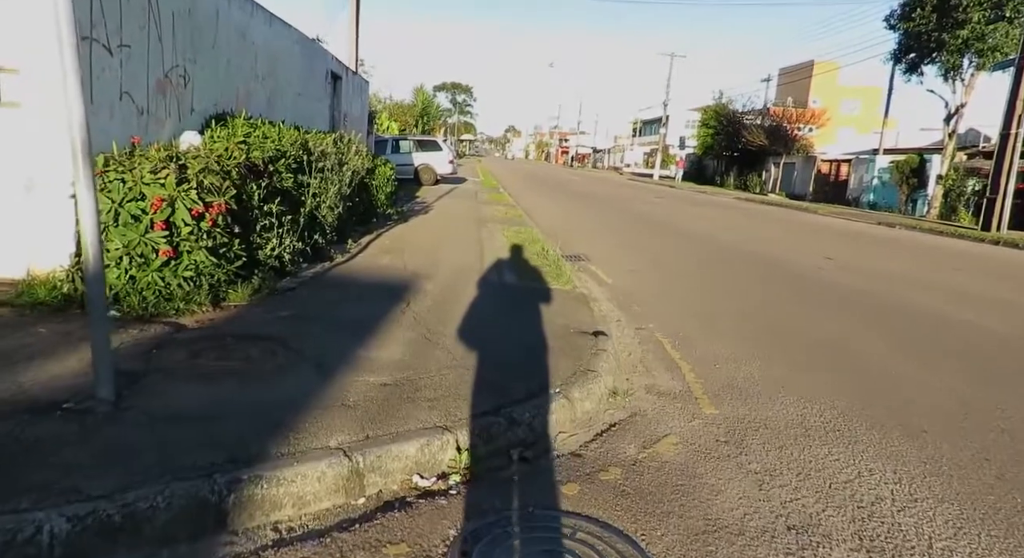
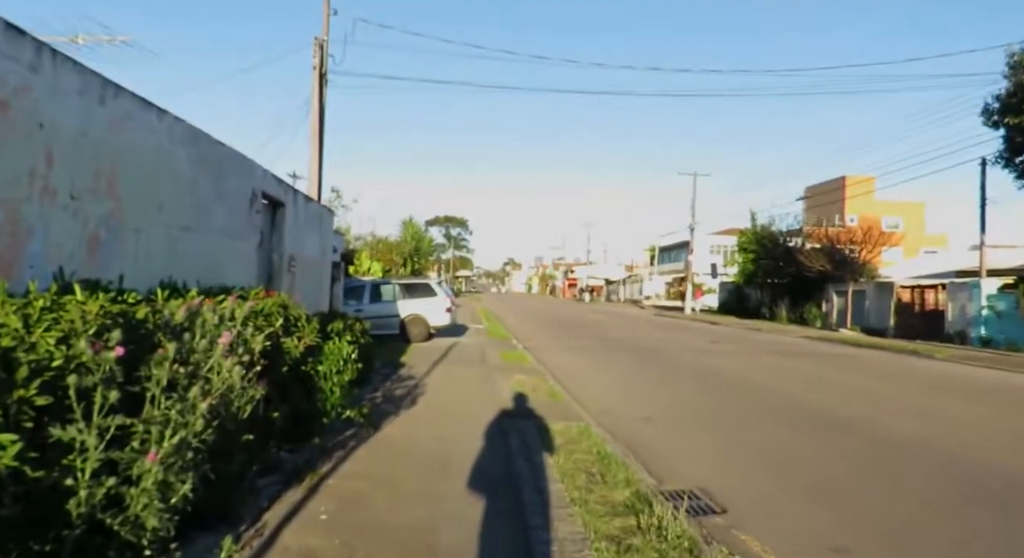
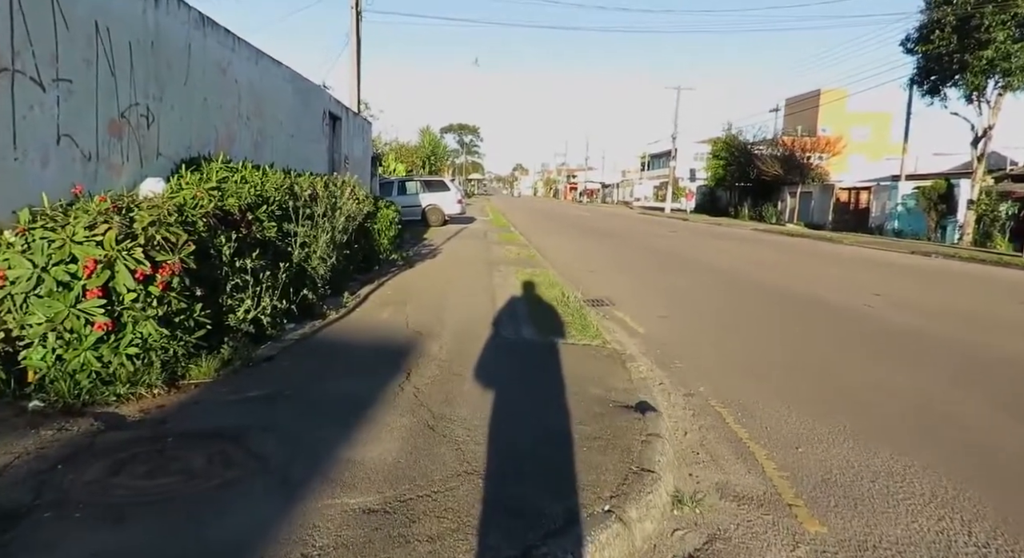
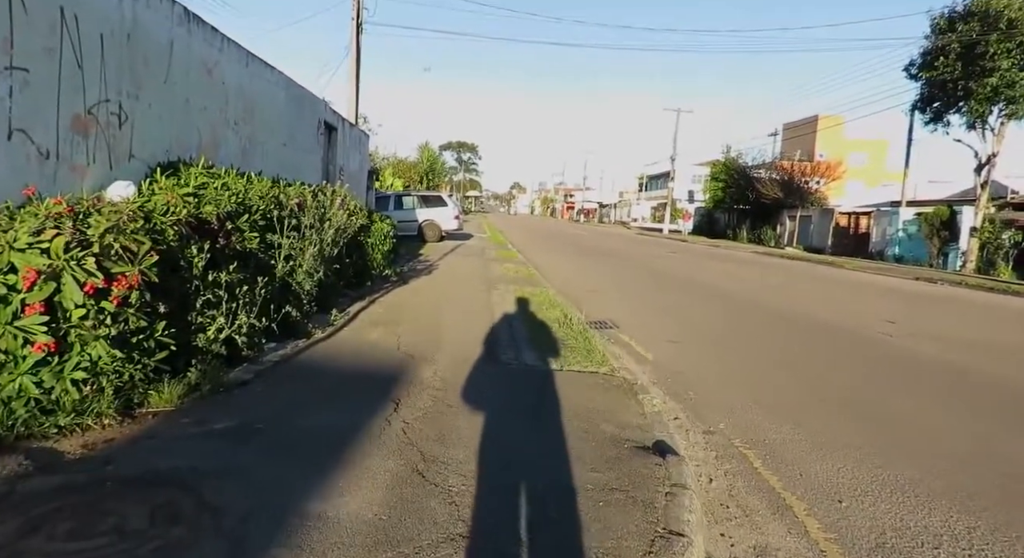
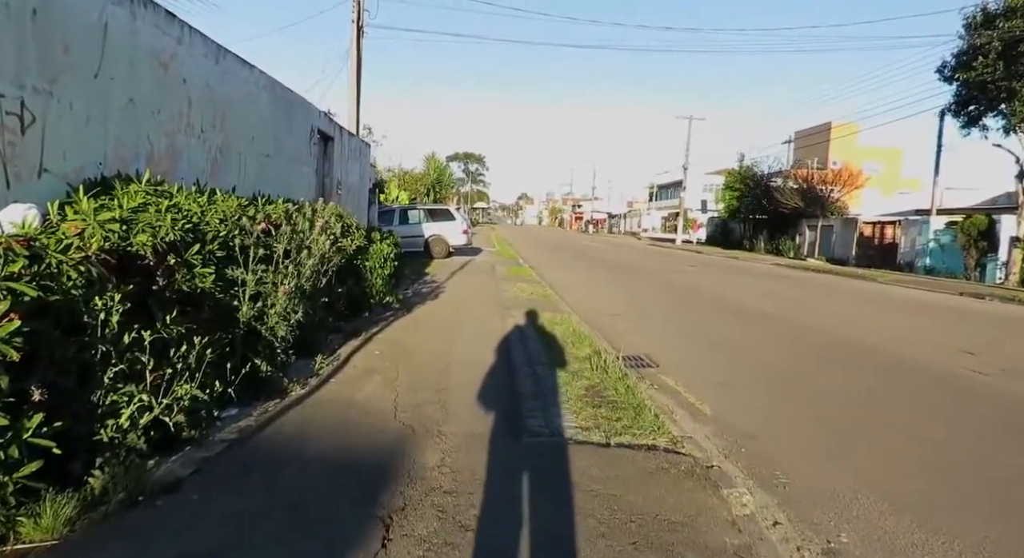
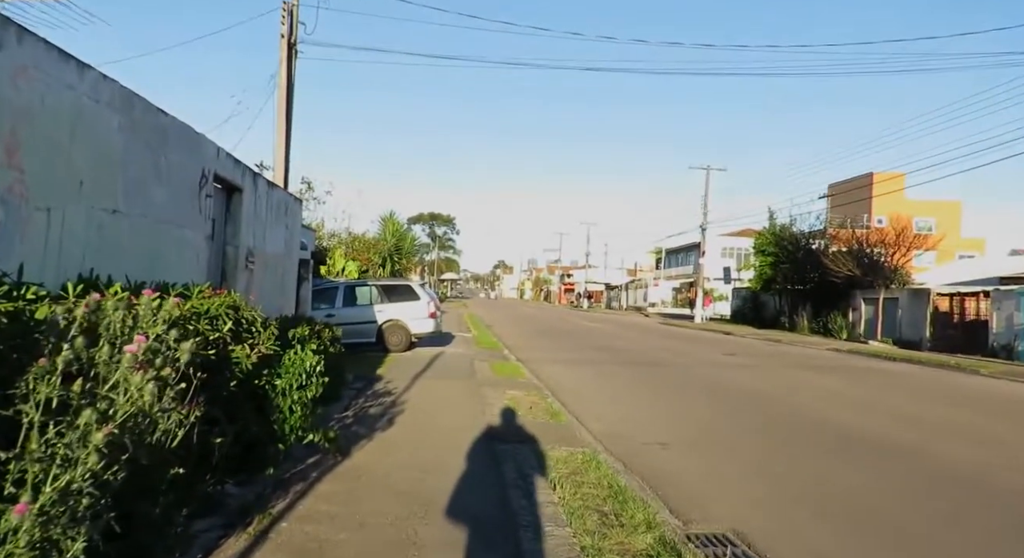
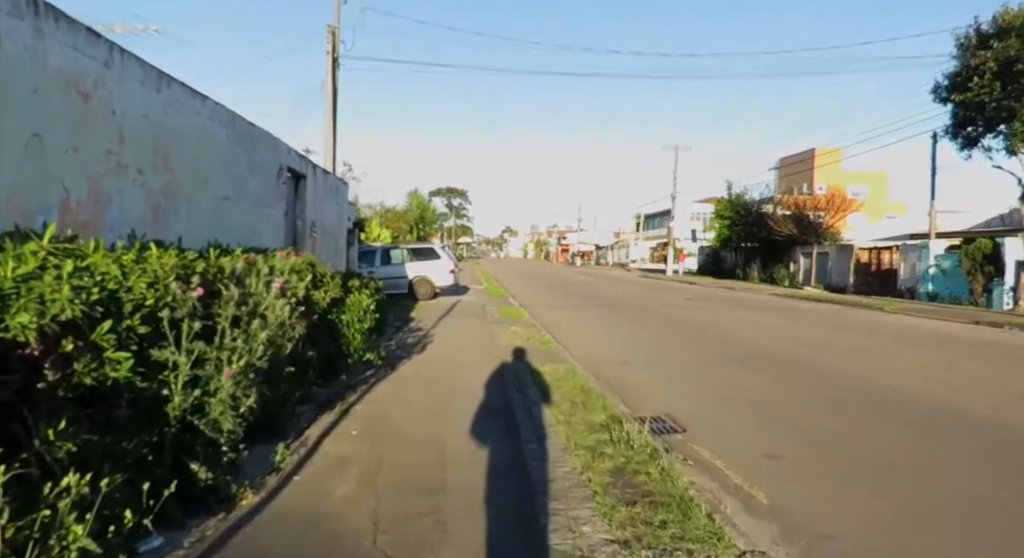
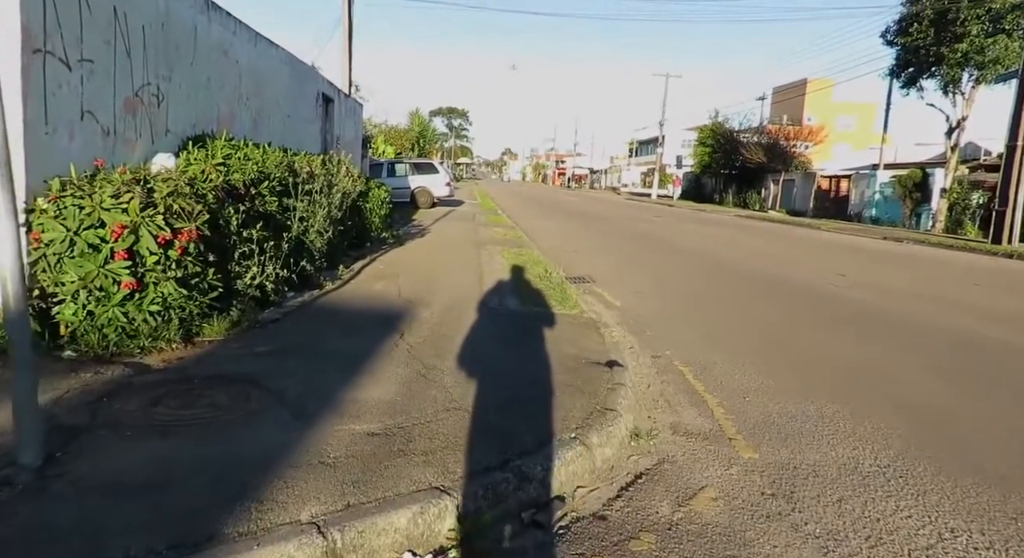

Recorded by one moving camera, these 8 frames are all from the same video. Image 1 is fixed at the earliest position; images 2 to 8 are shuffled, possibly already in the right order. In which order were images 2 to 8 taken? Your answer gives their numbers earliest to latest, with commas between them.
8, 3, 4, 5, 7, 2, 6
